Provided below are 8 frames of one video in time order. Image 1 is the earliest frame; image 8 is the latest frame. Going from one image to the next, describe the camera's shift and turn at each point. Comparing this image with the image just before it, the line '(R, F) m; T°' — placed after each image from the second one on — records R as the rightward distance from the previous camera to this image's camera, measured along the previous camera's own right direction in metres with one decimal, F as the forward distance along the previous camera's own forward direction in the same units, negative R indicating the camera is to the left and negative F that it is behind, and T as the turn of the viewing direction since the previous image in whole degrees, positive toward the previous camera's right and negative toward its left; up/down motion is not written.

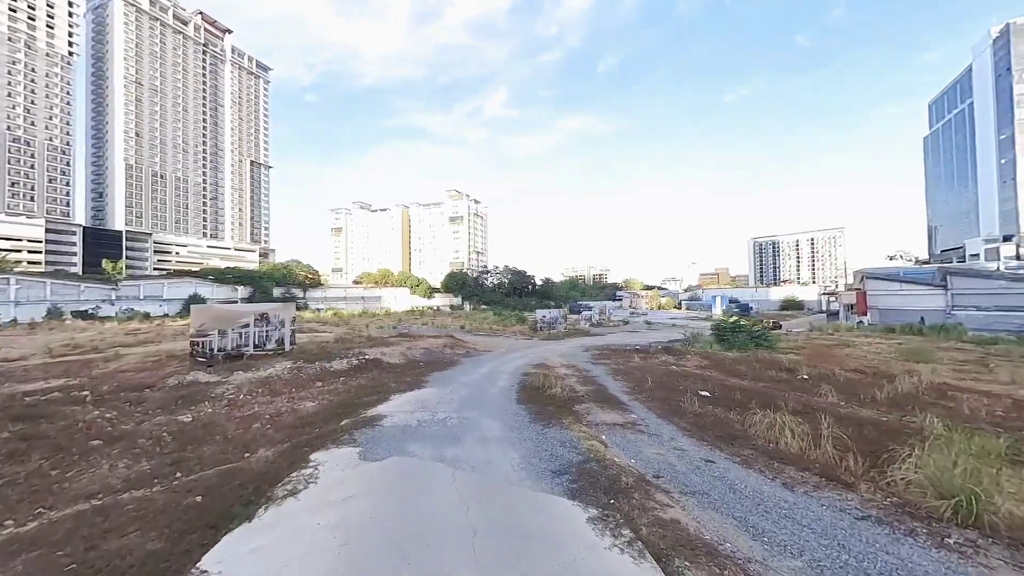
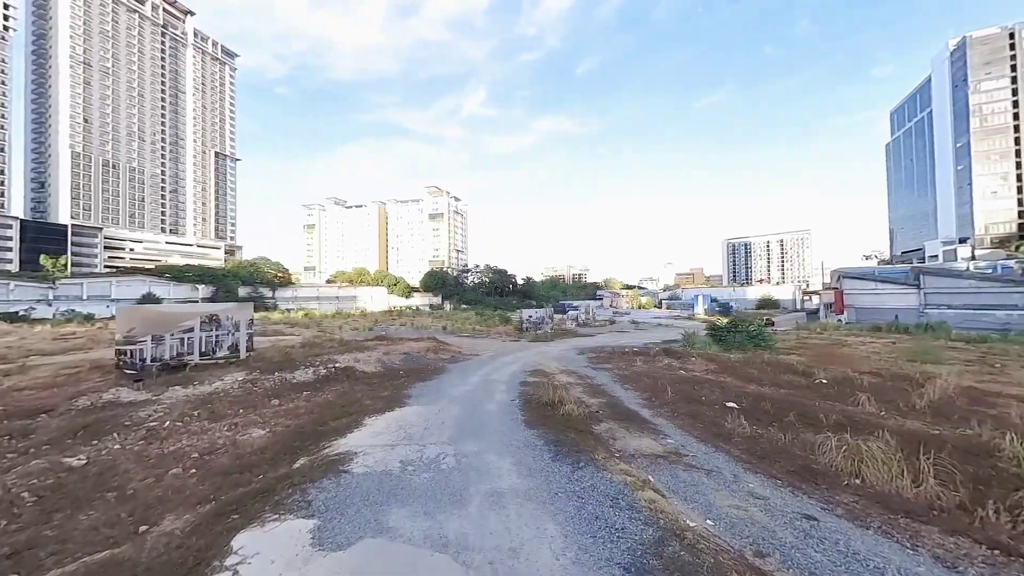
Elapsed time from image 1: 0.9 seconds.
(-0.6, +1.9) m; +3°
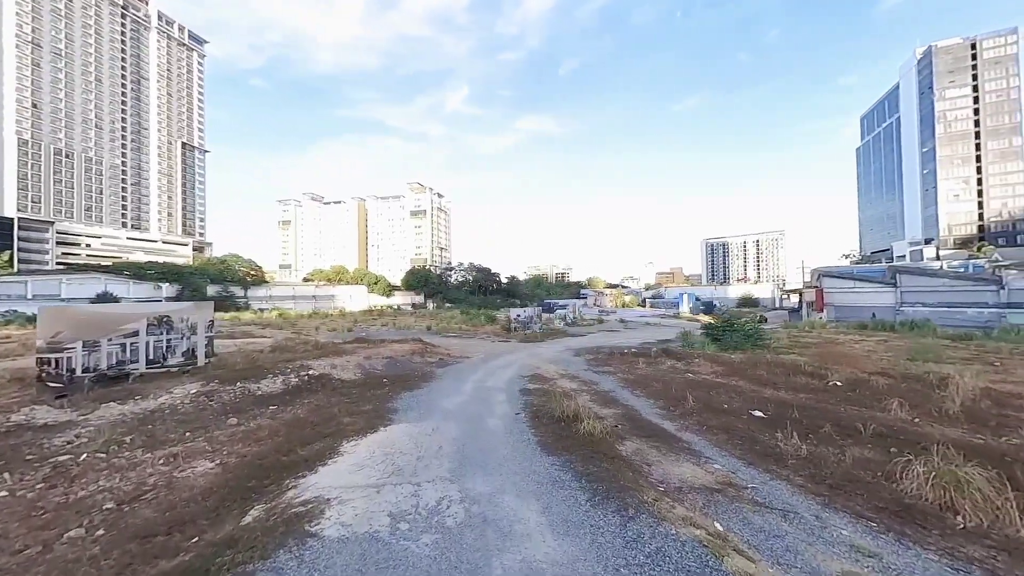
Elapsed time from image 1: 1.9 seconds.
(-0.6, +1.4) m; +3°
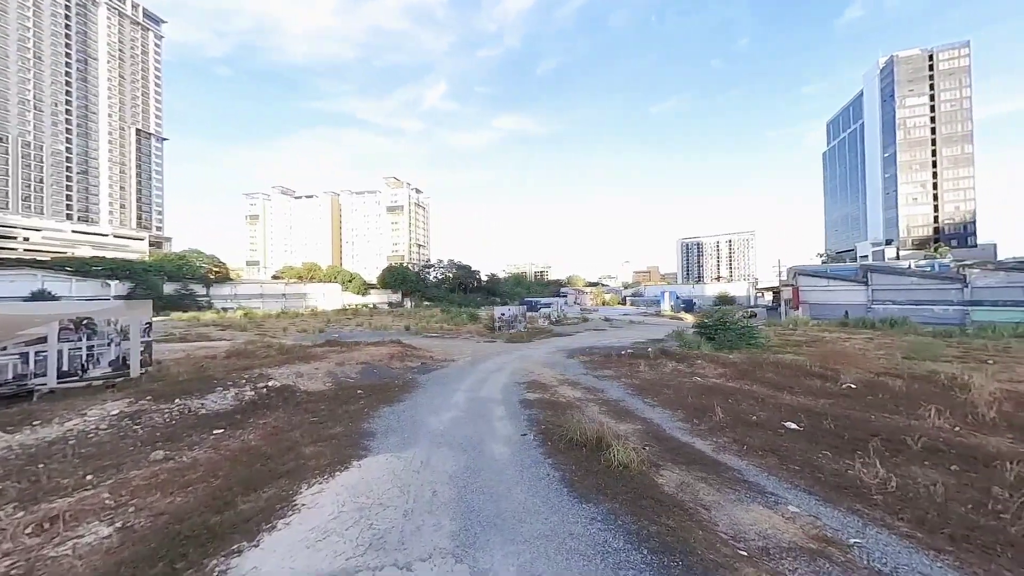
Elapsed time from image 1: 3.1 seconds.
(-0.6, +1.6) m; +3°
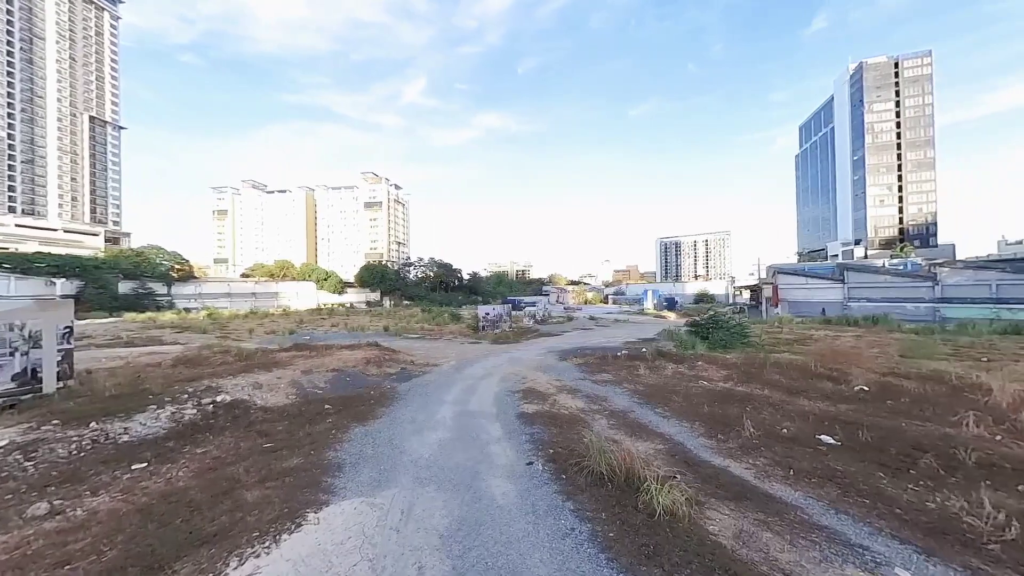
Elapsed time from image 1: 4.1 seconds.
(-0.4, +1.4) m; +3°
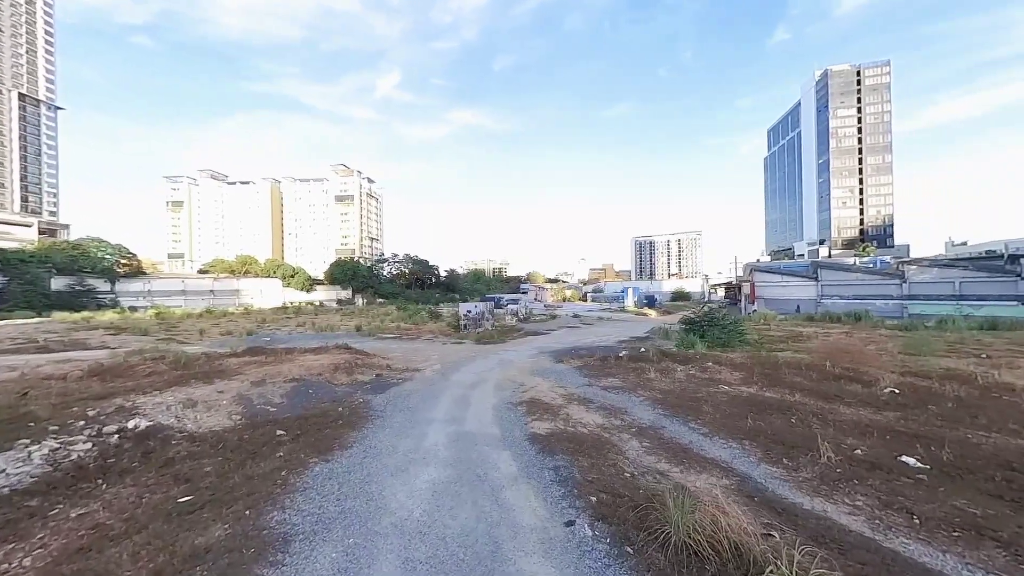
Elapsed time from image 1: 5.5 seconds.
(-0.7, +1.9) m; +4°
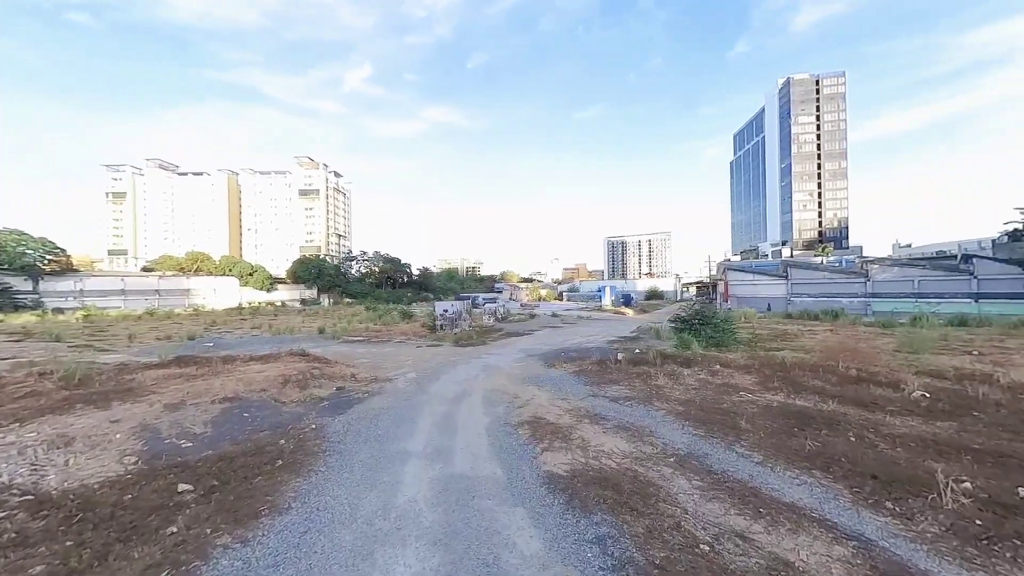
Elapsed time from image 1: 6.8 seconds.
(-0.5, +1.9) m; +4°
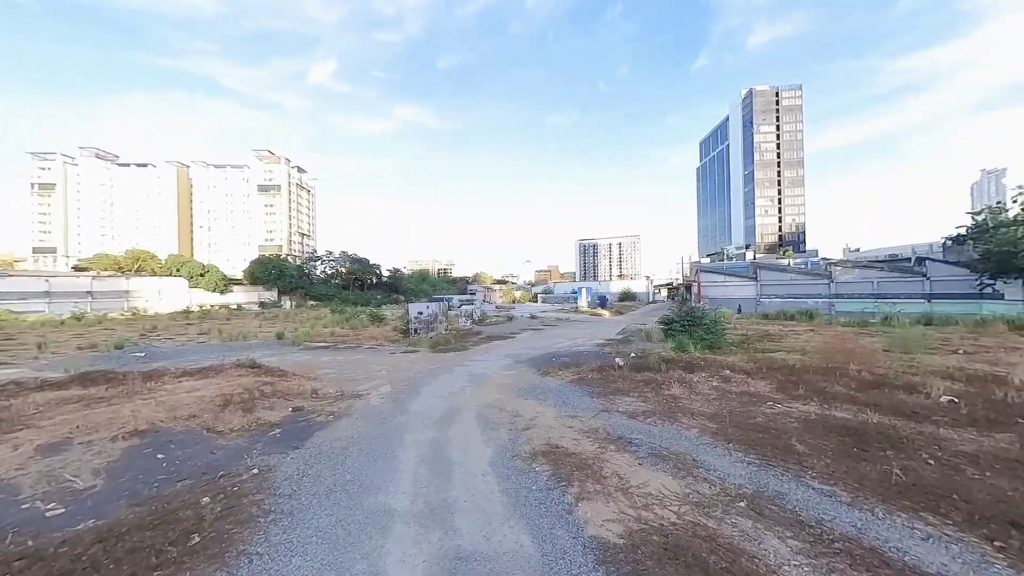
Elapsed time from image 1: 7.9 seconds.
(-0.7, +1.7) m; +5°
